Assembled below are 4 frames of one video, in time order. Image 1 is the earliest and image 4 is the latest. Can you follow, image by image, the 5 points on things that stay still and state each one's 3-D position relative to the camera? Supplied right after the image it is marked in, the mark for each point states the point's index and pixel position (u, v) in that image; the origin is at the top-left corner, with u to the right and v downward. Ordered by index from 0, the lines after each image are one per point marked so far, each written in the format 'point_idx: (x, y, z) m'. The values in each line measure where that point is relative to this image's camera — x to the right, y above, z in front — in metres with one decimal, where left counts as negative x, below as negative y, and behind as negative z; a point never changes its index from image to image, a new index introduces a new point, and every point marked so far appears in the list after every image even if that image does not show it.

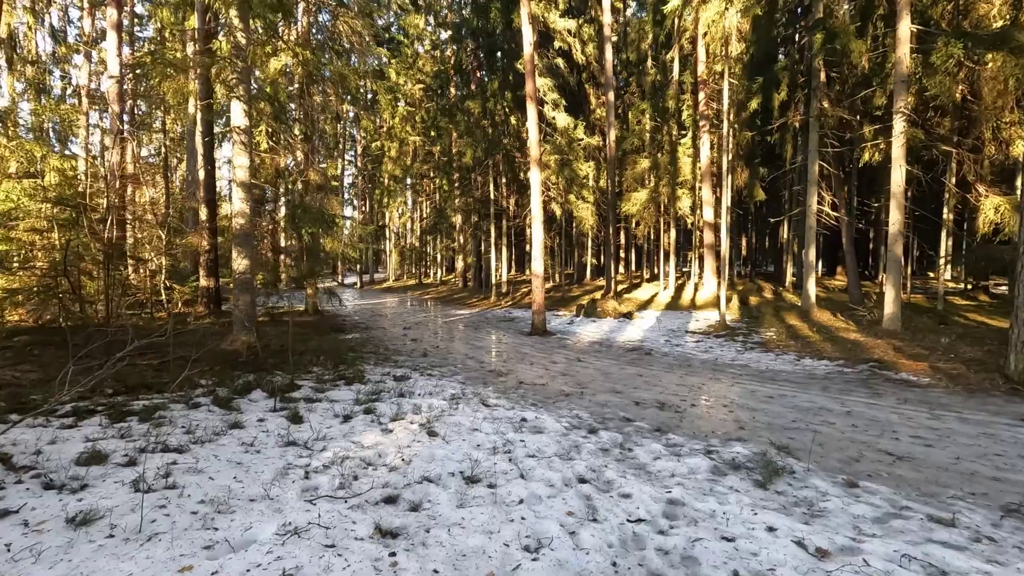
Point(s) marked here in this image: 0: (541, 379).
0: (+0.4, -1.4, +8.2) m
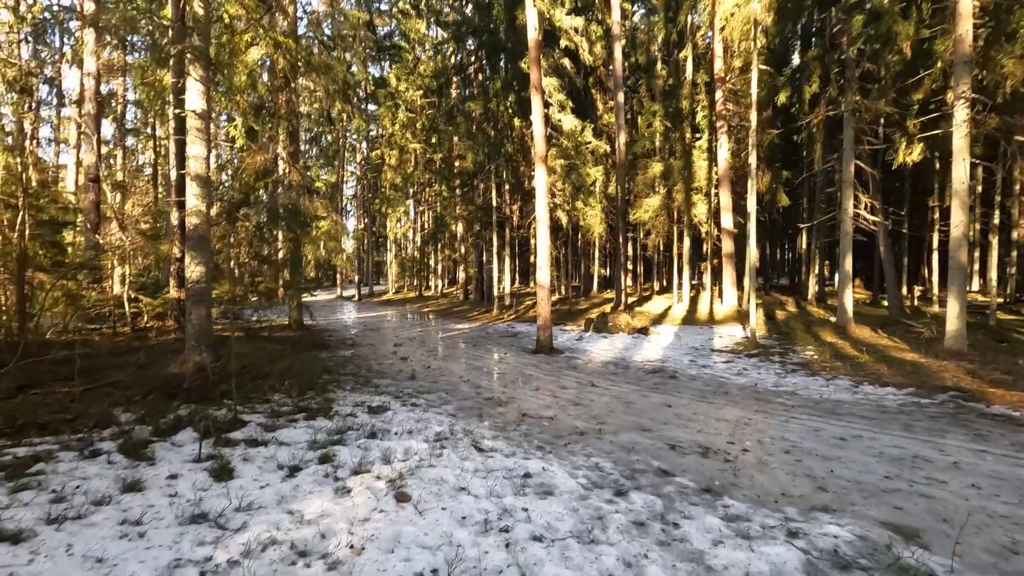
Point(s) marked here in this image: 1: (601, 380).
0: (+0.5, -1.5, +6.8) m
1: (+1.4, -1.5, +8.6) m
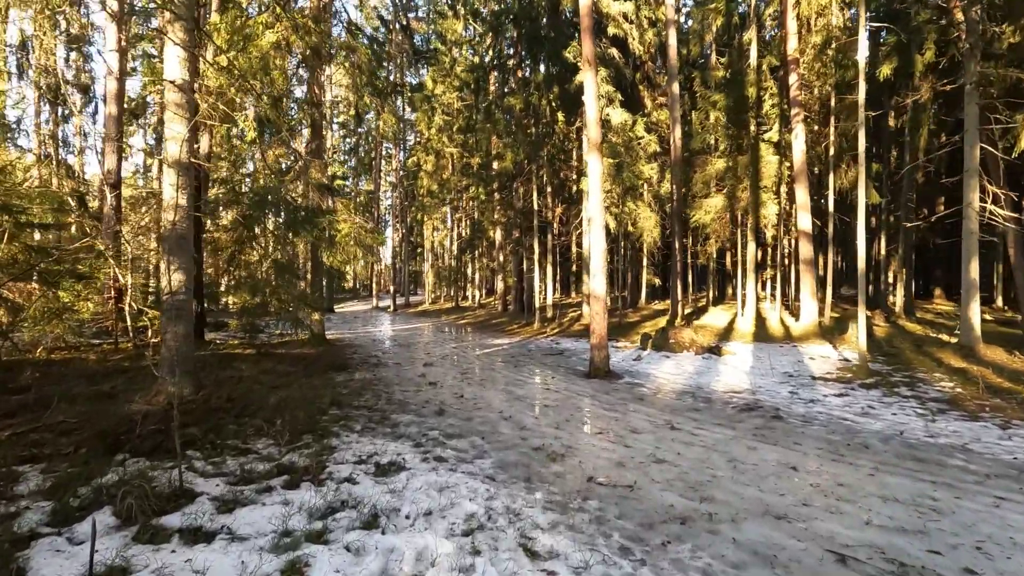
0: (+1.0, -1.7, +4.9) m
1: (+2.1, -1.7, +6.7) m
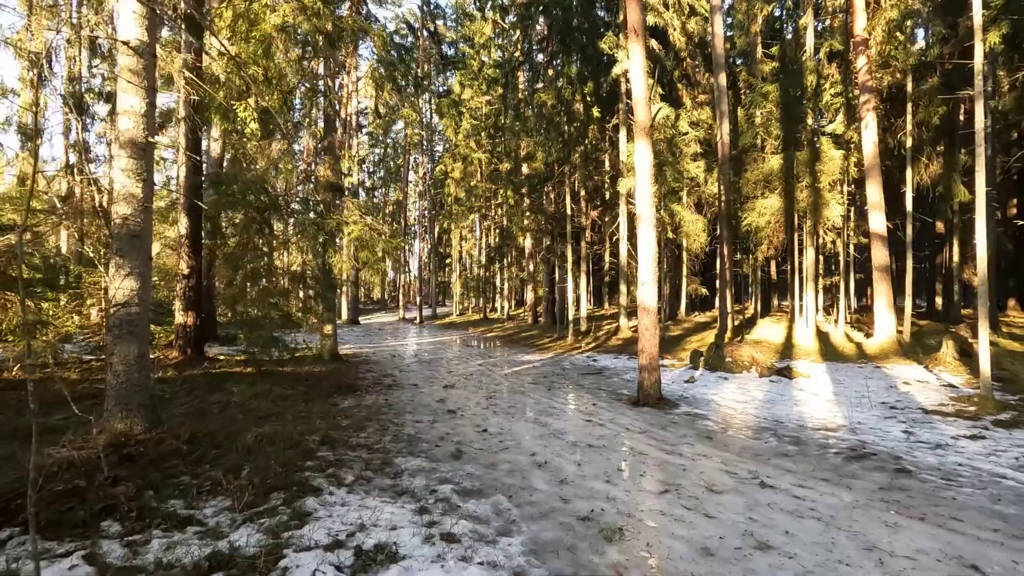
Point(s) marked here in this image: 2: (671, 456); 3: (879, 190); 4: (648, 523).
0: (+1.3, -1.7, +3.3) m
1: (+2.4, -1.7, +5.0) m
2: (+1.7, -1.8, +5.7) m
3: (+9.5, +2.5, +13.9) m
4: (+1.0, -1.7, +4.0) m
